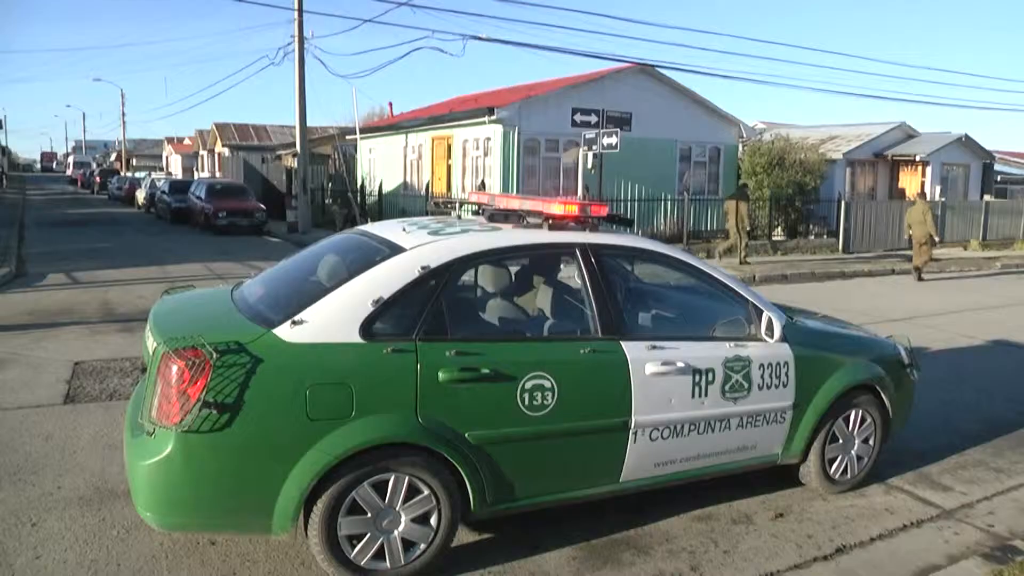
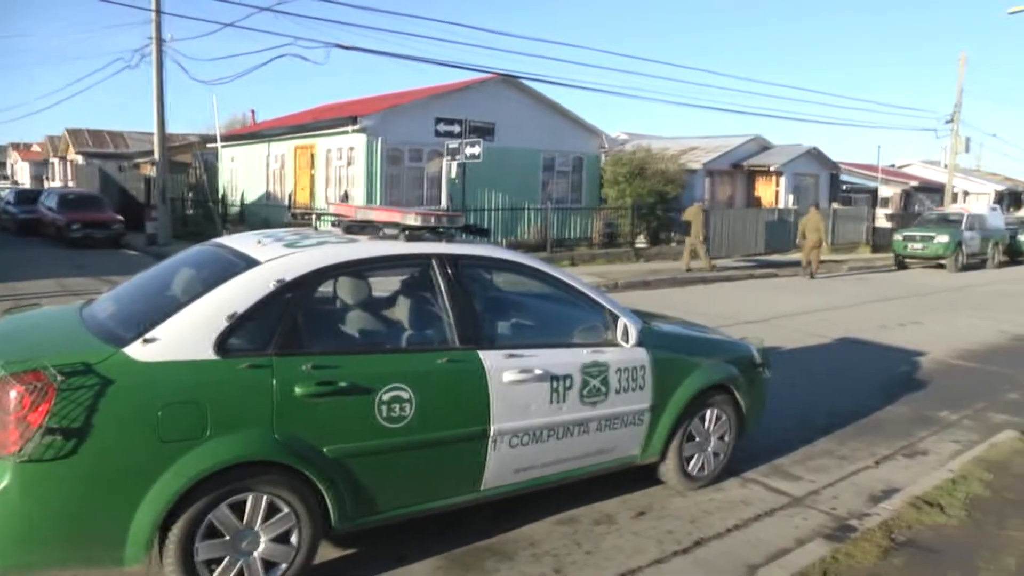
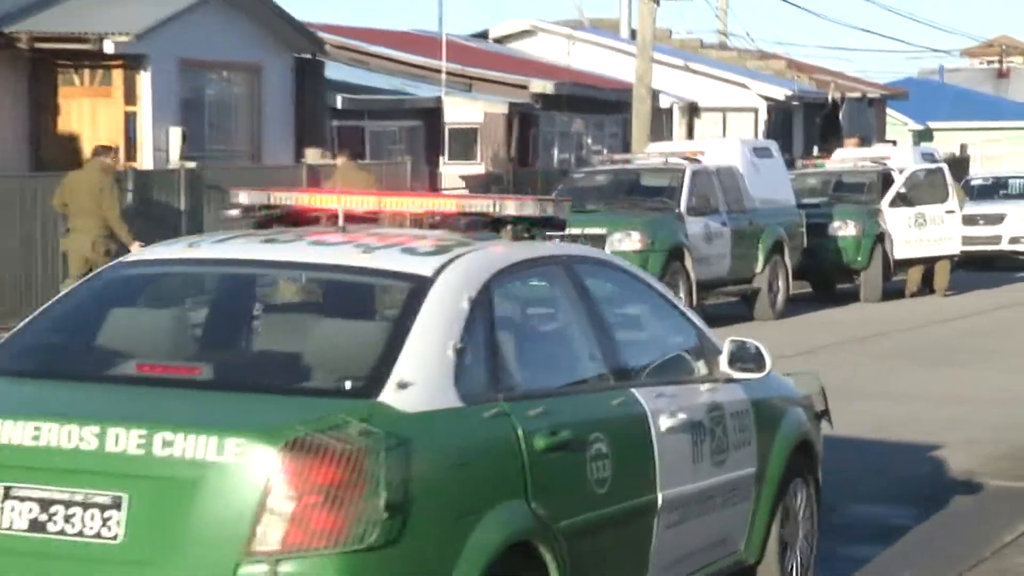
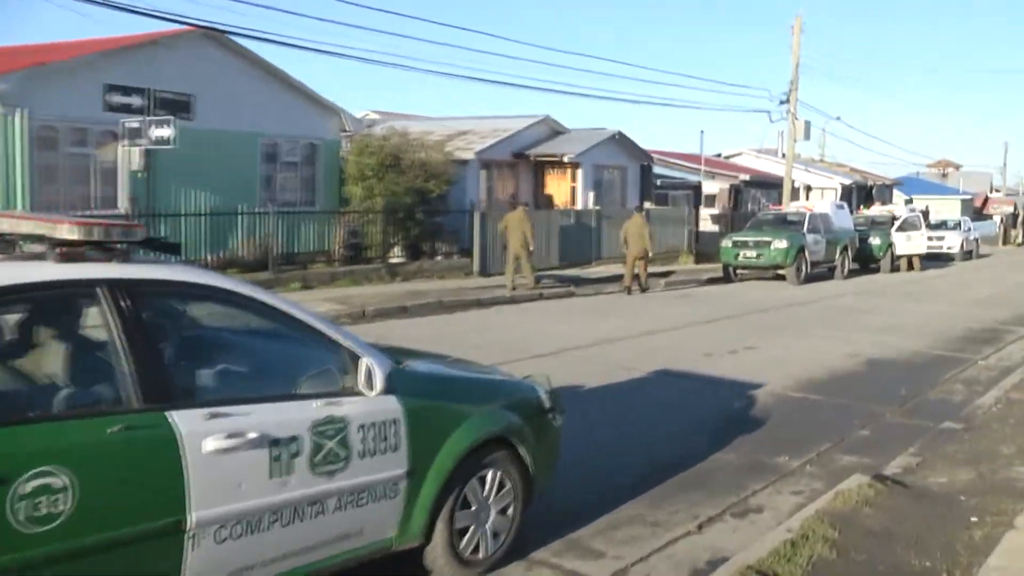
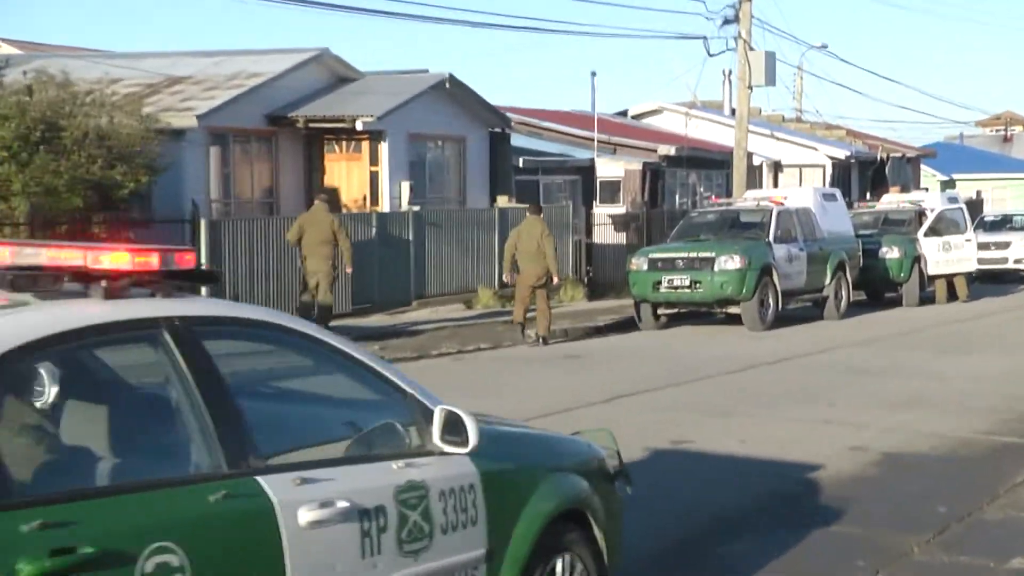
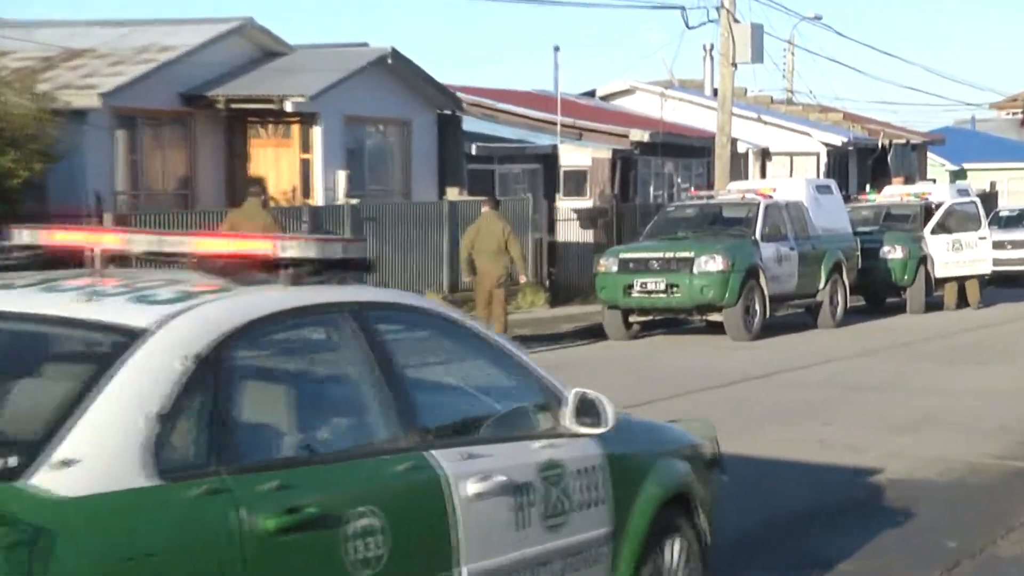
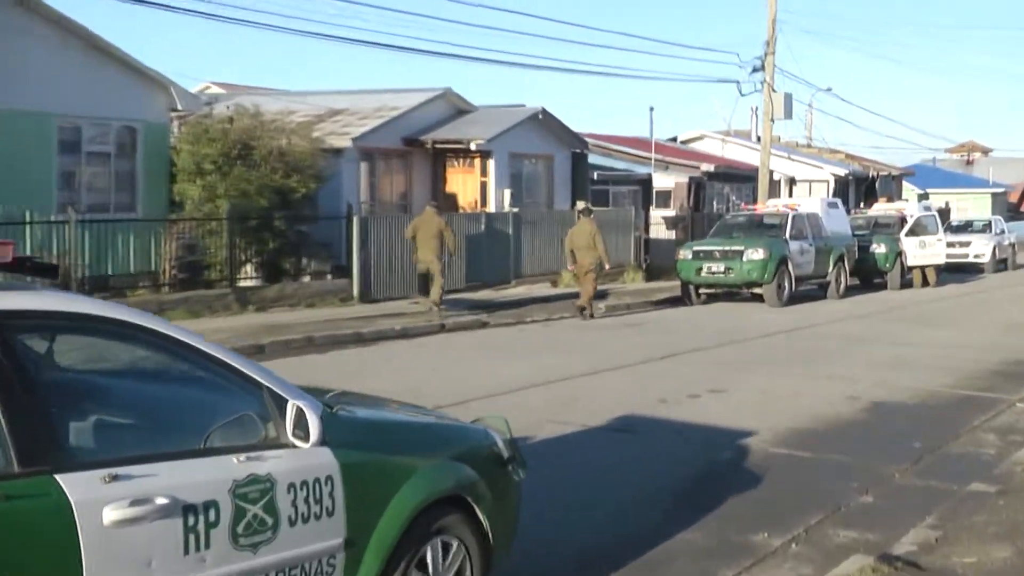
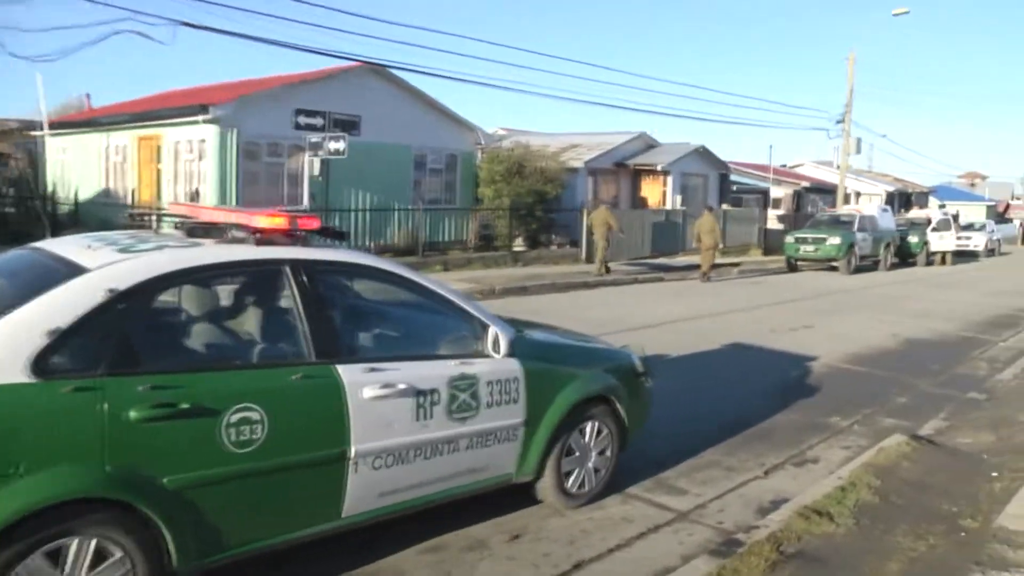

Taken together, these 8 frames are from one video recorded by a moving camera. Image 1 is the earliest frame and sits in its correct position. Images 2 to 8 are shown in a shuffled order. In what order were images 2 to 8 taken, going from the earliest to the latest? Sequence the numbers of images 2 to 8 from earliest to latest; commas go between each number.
2, 8, 4, 7, 5, 6, 3
